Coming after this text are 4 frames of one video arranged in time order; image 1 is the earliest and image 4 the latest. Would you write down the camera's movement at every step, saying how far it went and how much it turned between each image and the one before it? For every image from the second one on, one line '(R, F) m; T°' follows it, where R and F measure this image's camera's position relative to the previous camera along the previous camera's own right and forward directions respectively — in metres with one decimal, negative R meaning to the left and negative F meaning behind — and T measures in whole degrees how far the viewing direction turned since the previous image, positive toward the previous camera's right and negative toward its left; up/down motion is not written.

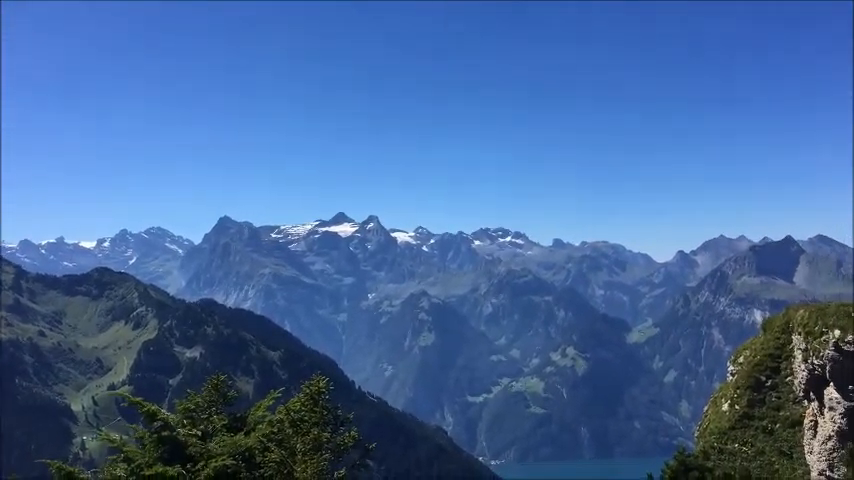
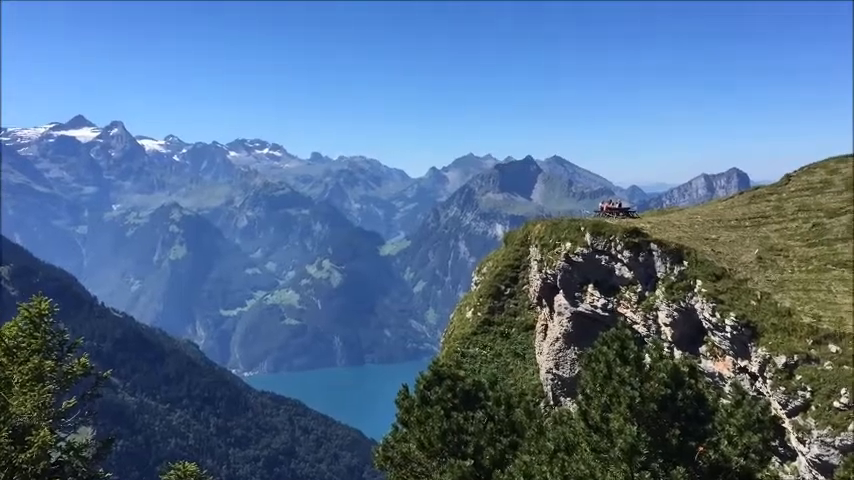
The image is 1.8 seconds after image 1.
(+0.1, +0.9) m; +17°
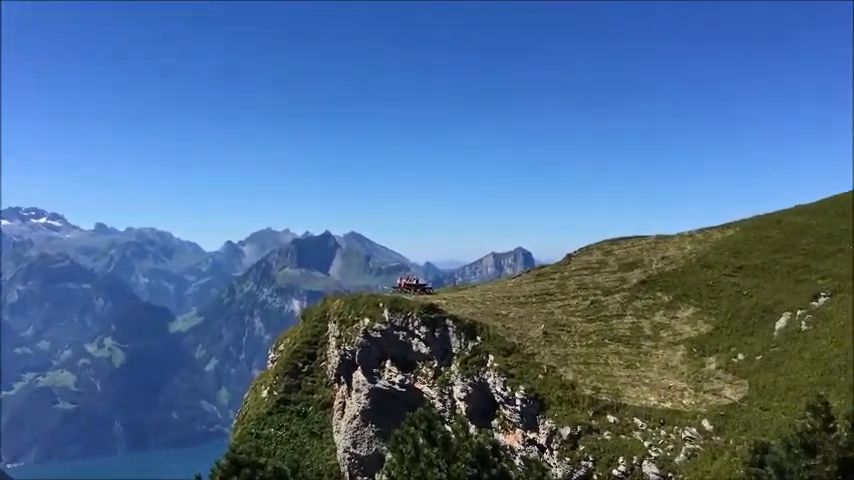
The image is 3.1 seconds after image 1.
(-0.1, +0.4) m; +14°
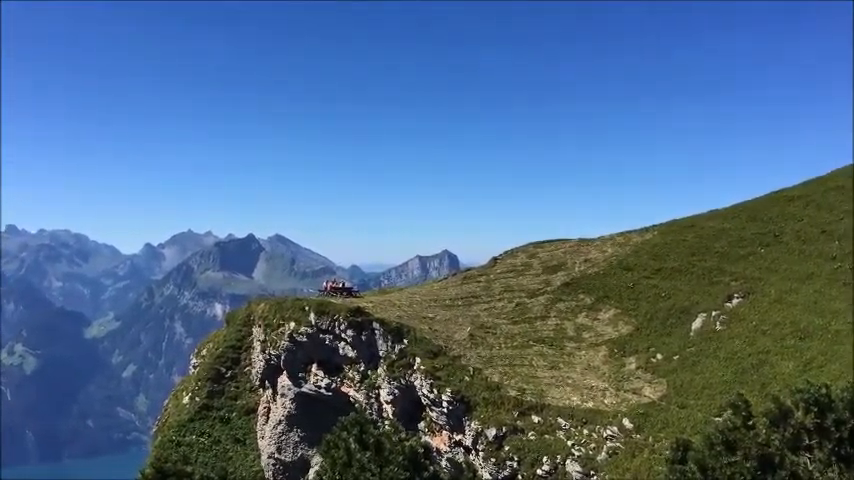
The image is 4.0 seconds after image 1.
(-0.1, 0.0) m; +5°
